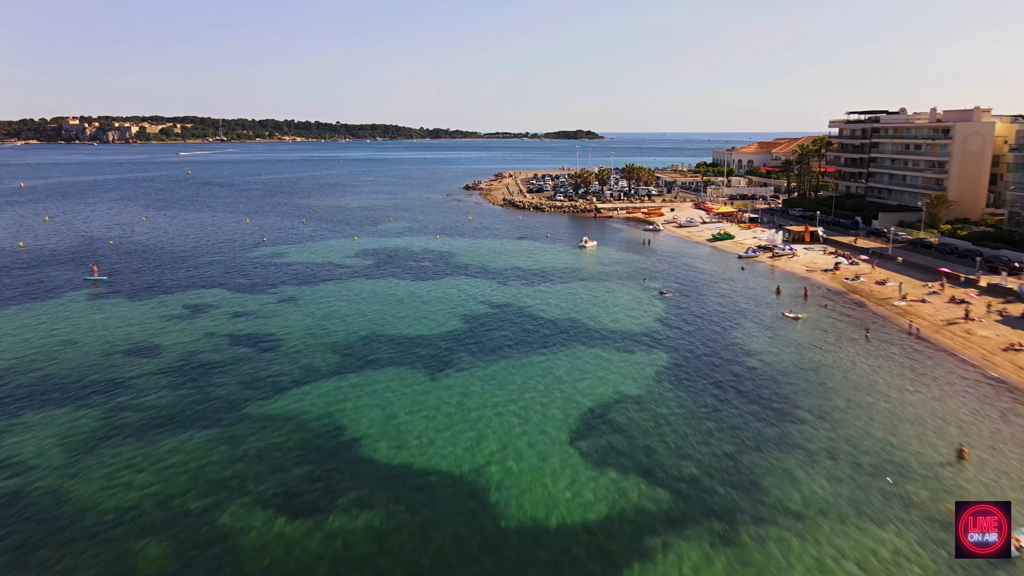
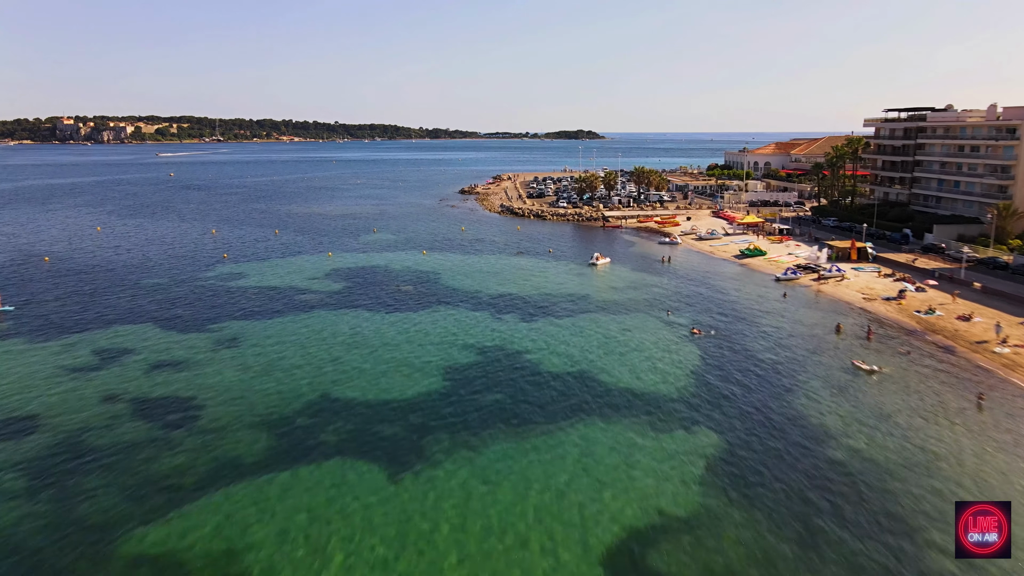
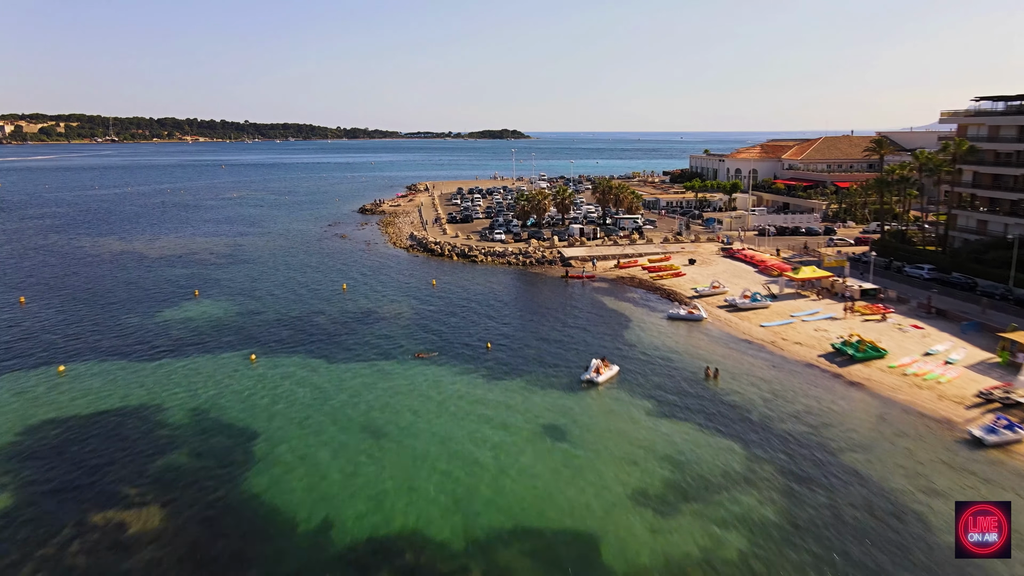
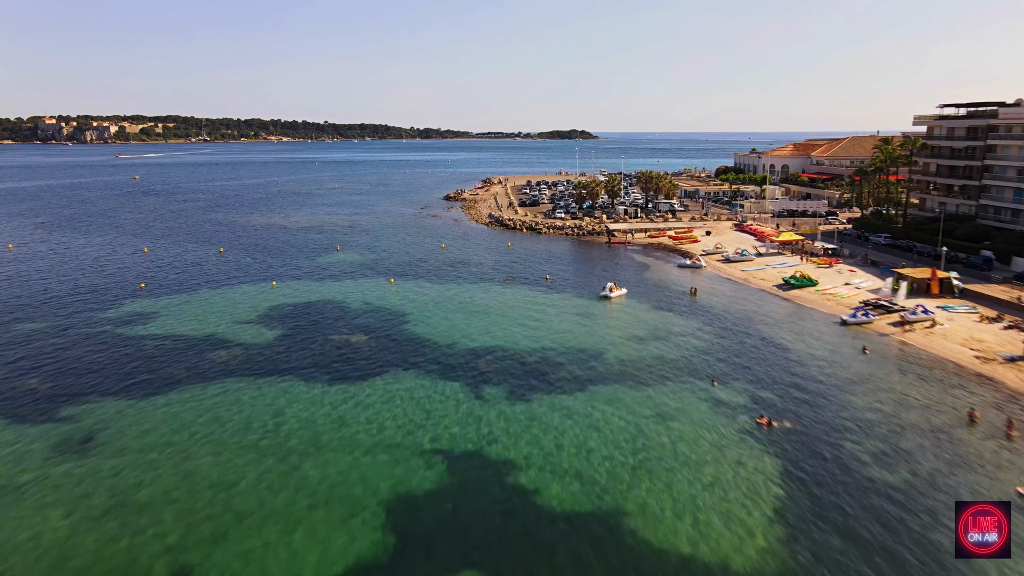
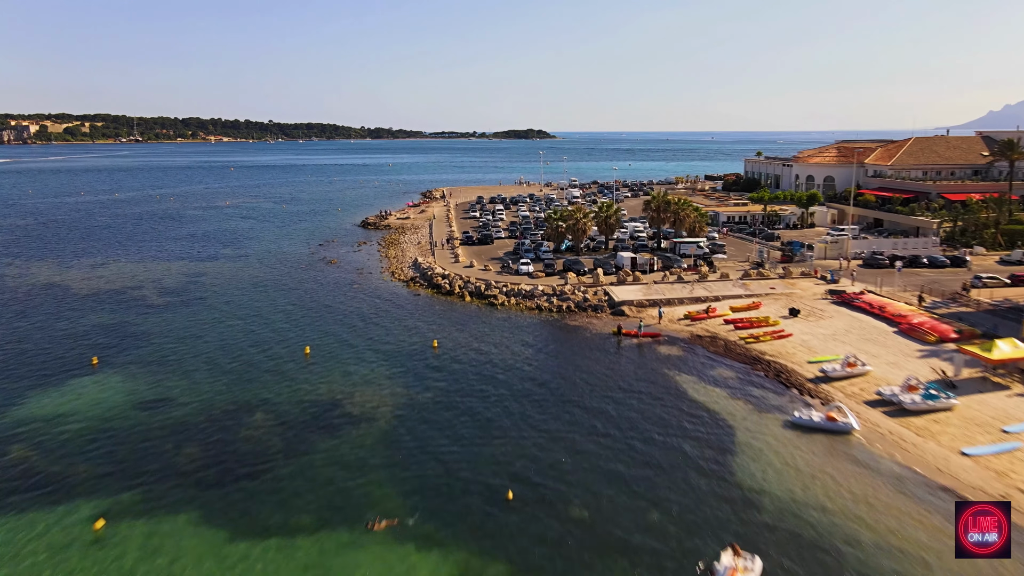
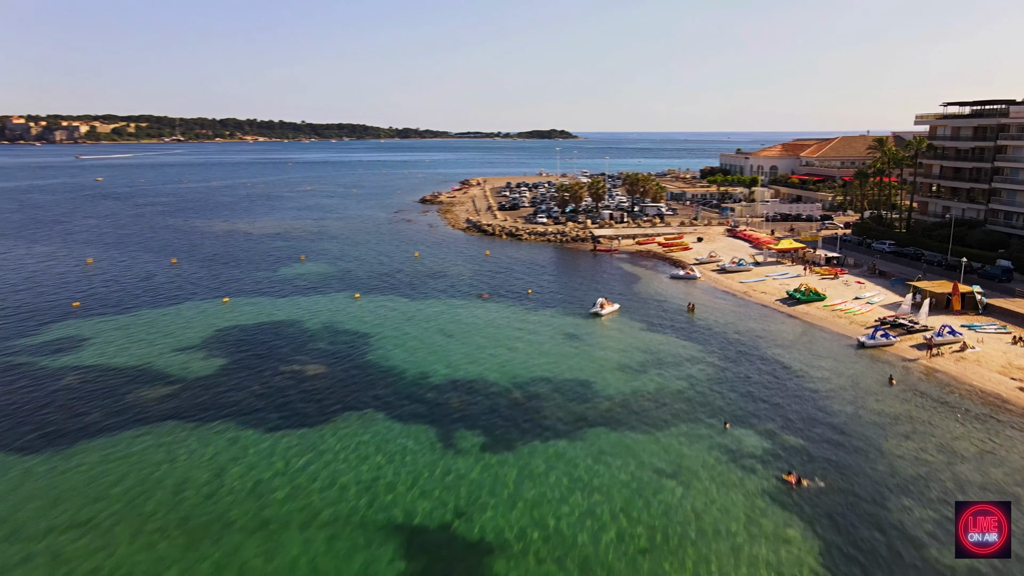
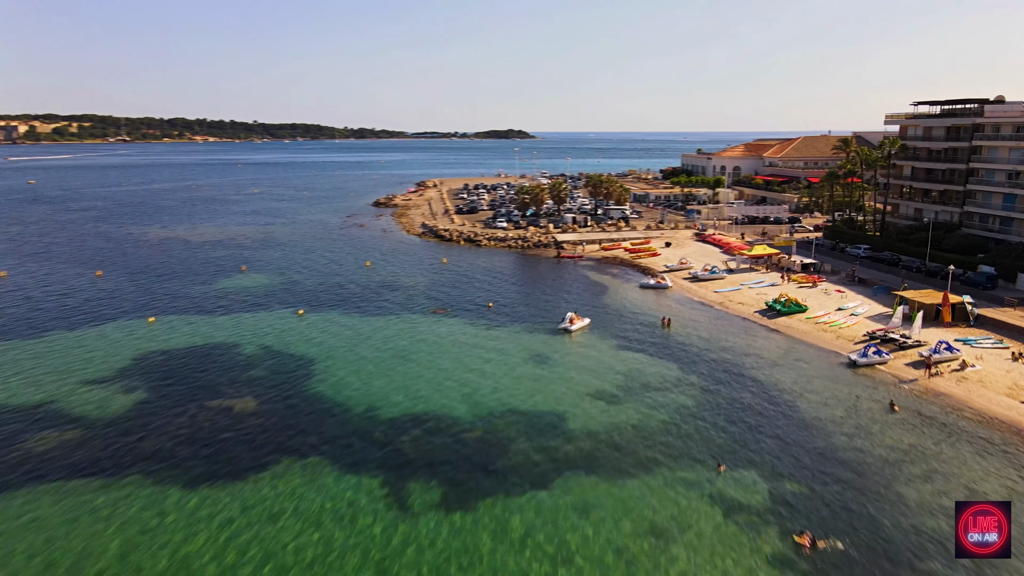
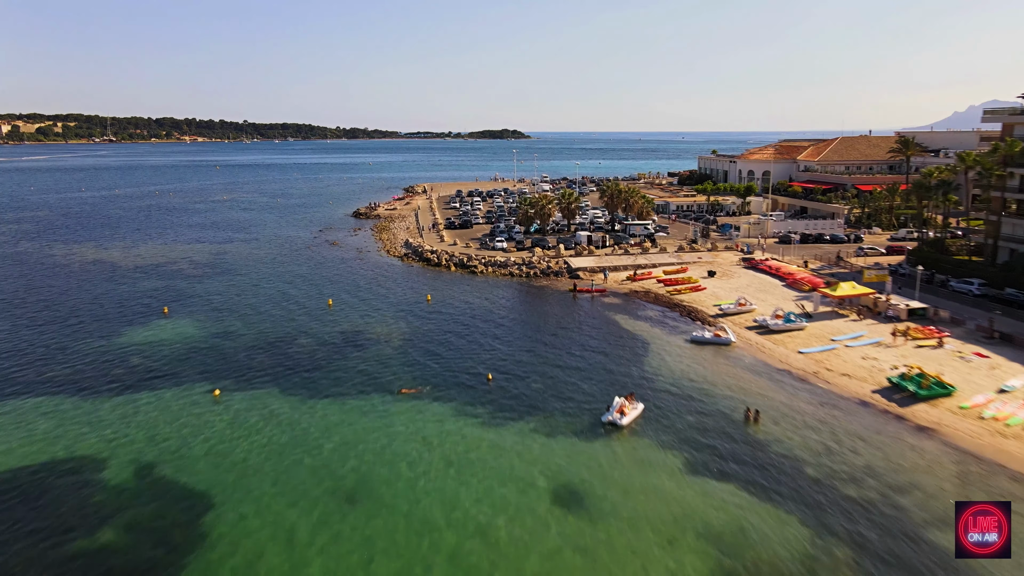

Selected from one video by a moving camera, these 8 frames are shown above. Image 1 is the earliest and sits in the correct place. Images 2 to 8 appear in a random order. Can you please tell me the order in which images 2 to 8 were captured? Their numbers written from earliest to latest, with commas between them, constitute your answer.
2, 4, 6, 7, 3, 8, 5
